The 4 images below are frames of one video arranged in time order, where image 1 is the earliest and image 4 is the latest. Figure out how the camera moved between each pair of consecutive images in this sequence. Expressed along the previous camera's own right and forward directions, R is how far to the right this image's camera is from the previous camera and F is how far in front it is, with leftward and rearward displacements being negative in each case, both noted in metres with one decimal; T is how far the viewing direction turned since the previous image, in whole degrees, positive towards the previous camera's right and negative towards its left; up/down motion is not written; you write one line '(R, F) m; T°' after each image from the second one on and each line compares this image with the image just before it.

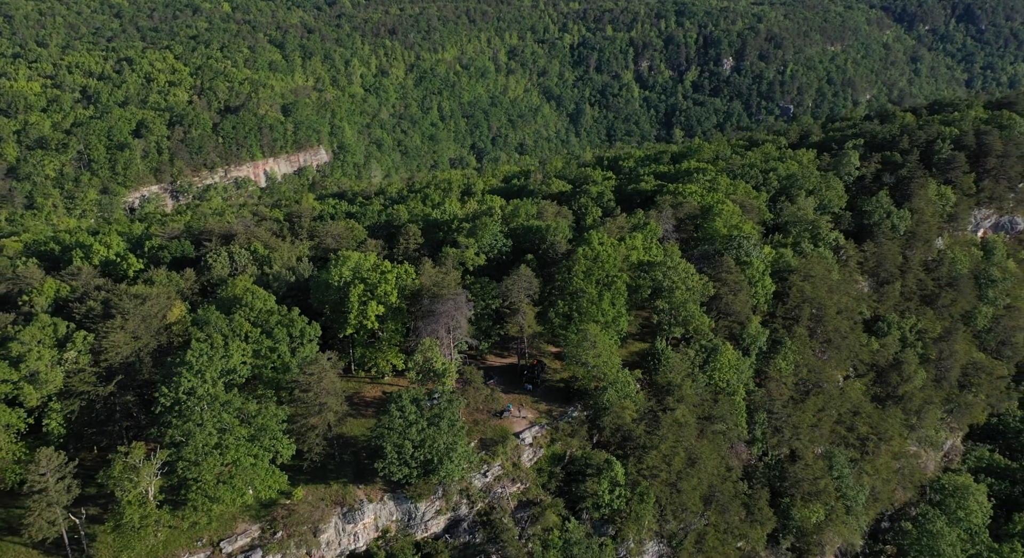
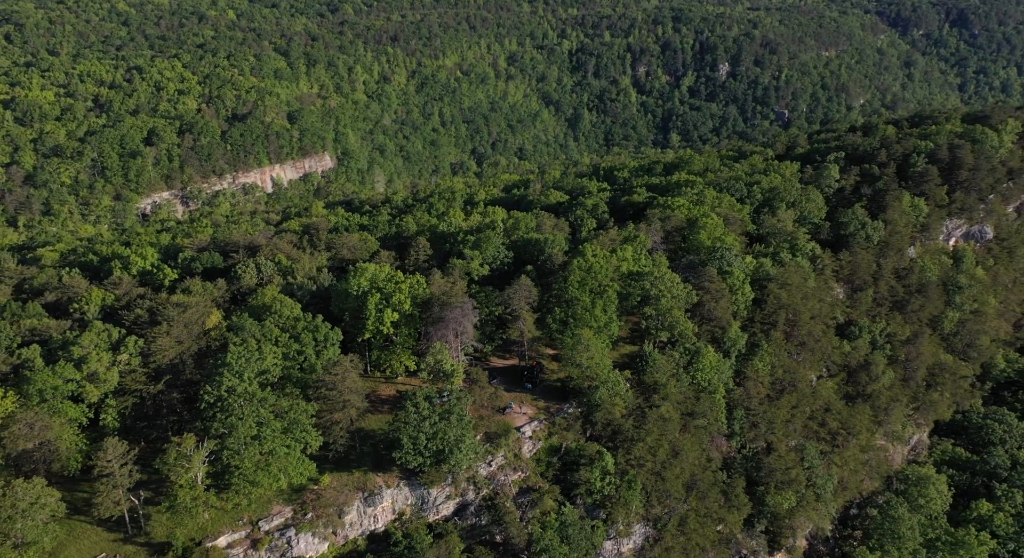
(-0.1, -5.8) m; 0°
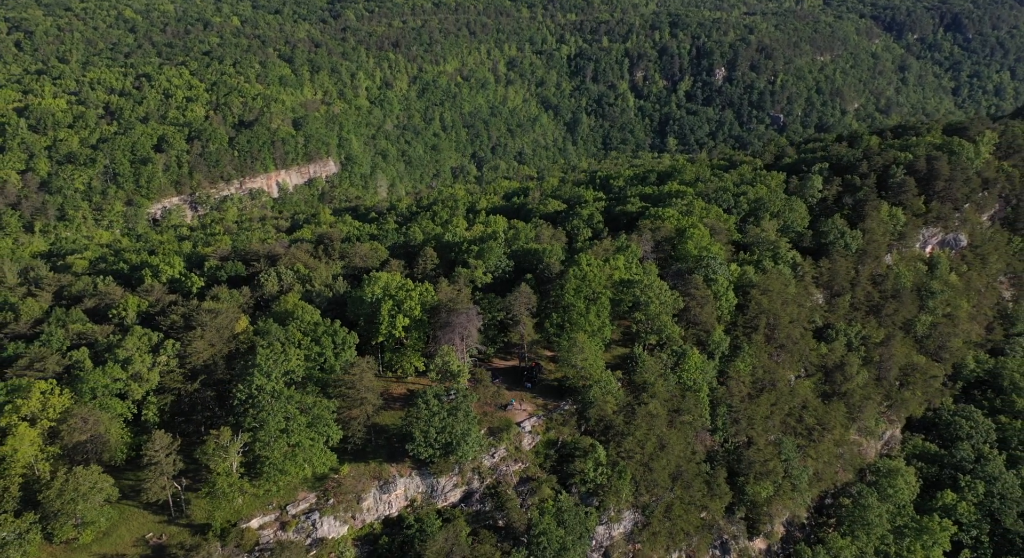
(-0.1, -5.4) m; 0°
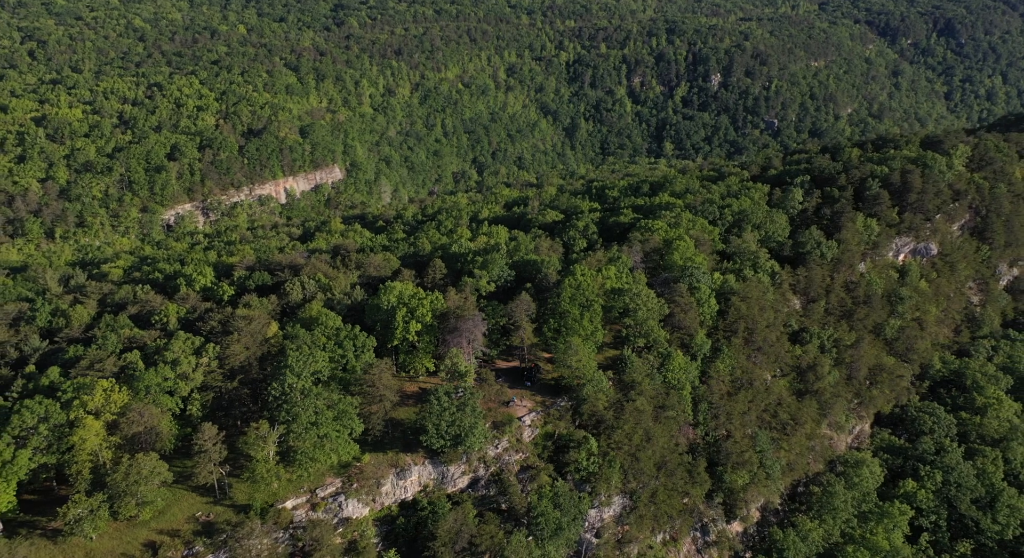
(-0.2, -7.2) m; 0°
